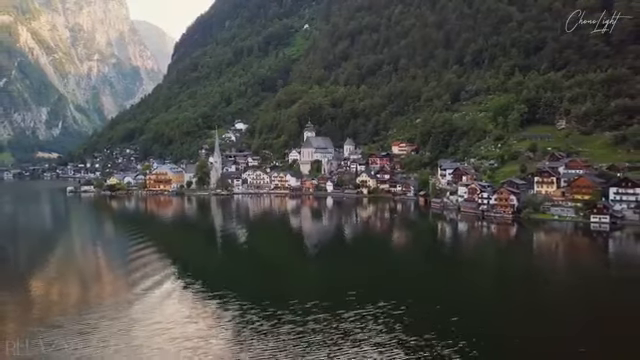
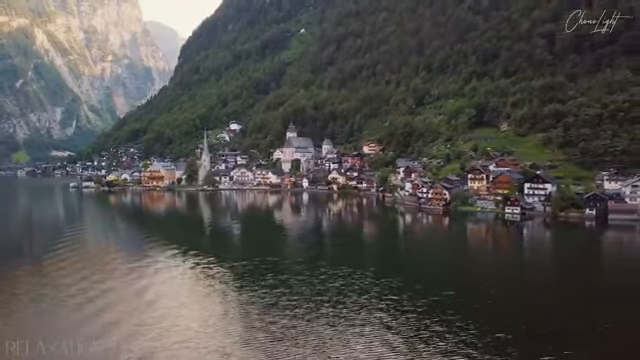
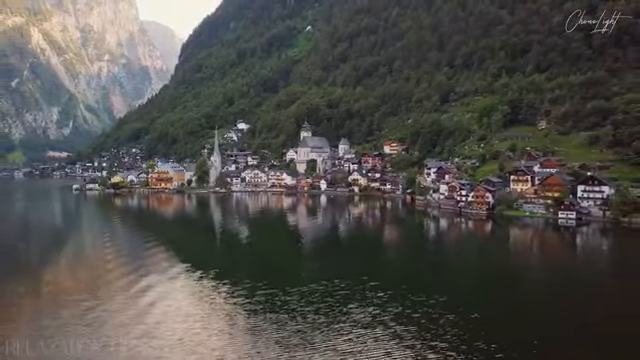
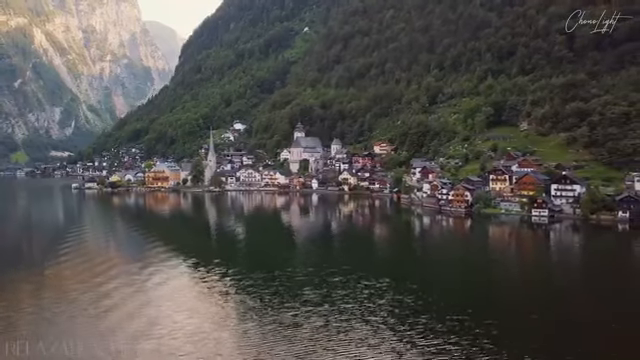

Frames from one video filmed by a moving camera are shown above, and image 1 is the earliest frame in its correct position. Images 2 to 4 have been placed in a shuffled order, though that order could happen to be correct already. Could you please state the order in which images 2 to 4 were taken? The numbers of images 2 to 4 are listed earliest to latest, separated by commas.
3, 4, 2
